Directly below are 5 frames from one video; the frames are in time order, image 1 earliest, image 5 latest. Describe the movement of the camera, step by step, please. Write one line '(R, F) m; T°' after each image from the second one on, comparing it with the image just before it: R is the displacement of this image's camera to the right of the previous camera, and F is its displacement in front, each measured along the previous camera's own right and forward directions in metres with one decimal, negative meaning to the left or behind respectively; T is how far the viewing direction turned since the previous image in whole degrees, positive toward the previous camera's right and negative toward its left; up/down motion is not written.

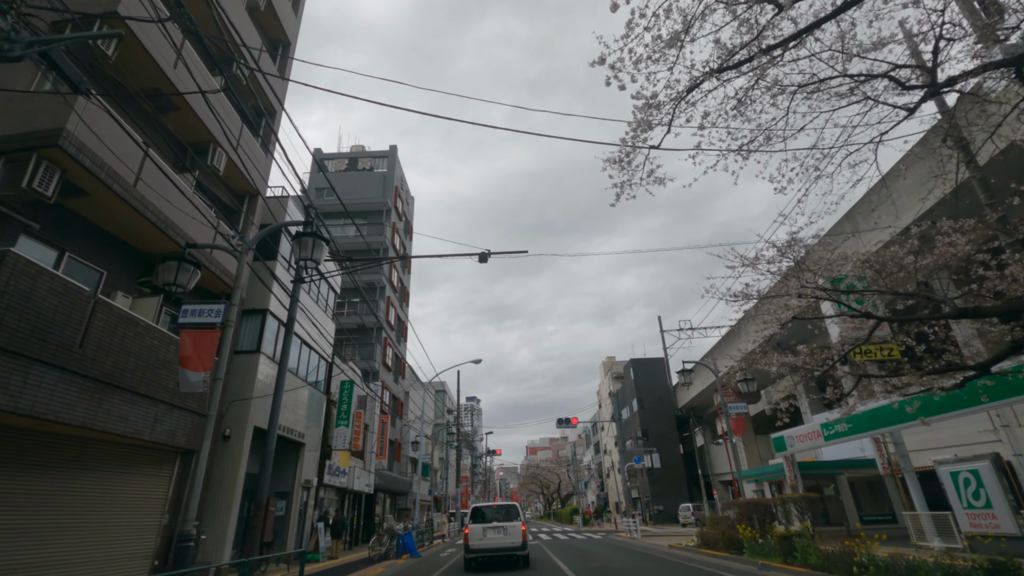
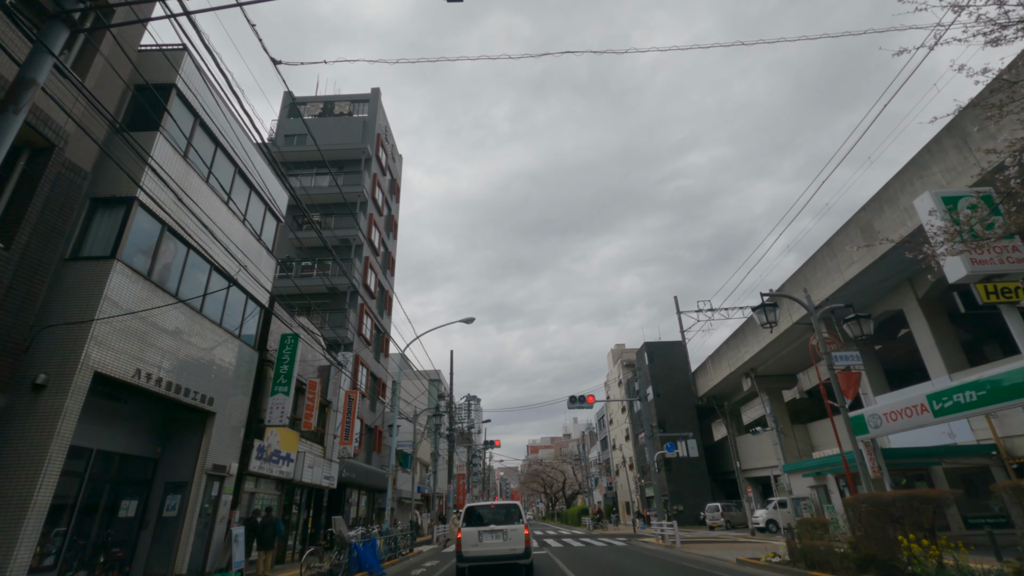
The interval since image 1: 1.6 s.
(0.0, +4.3) m; 0°
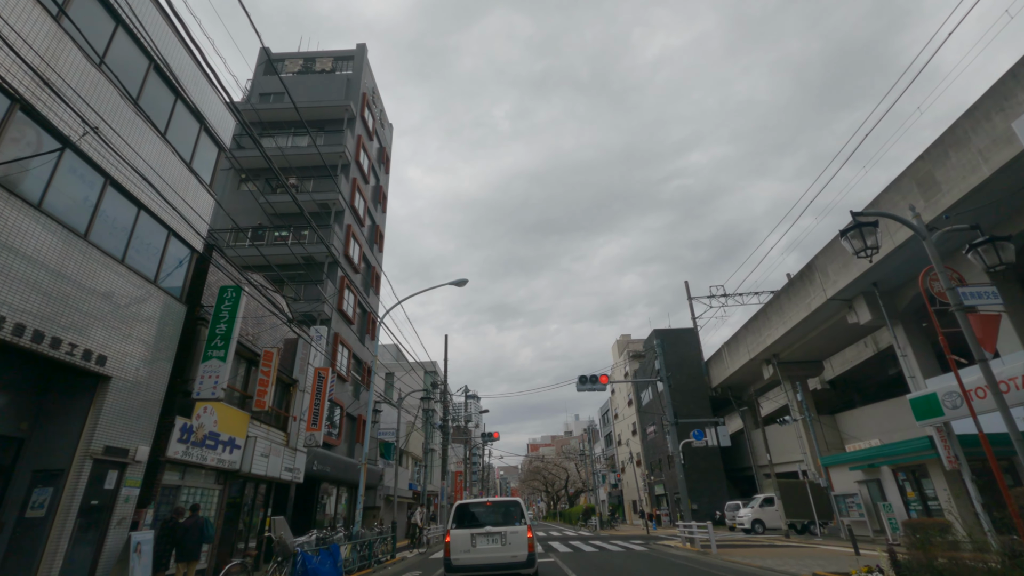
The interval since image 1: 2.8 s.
(0.0, +2.6) m; 0°
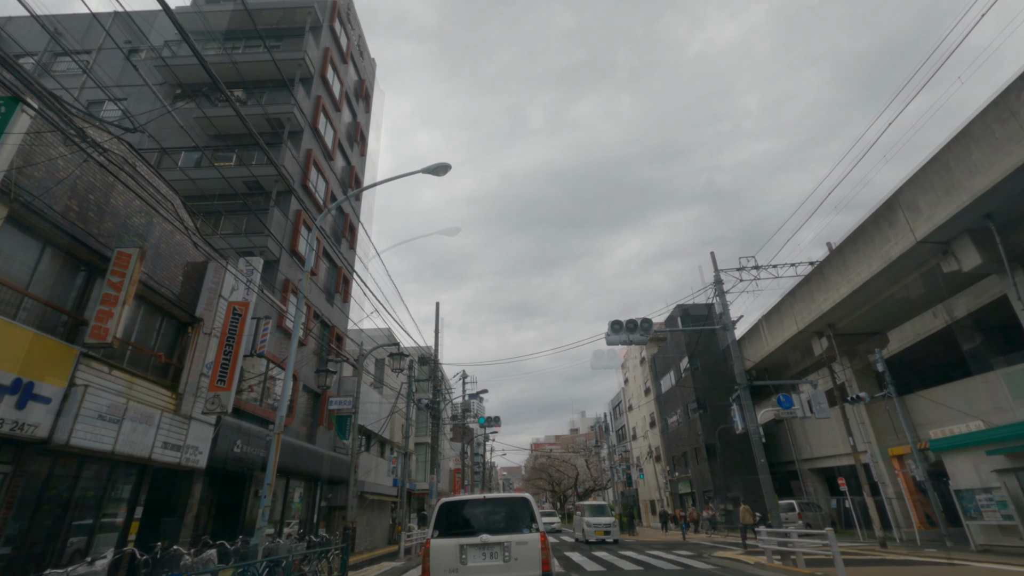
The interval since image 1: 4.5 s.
(0.0, +4.4) m; 0°
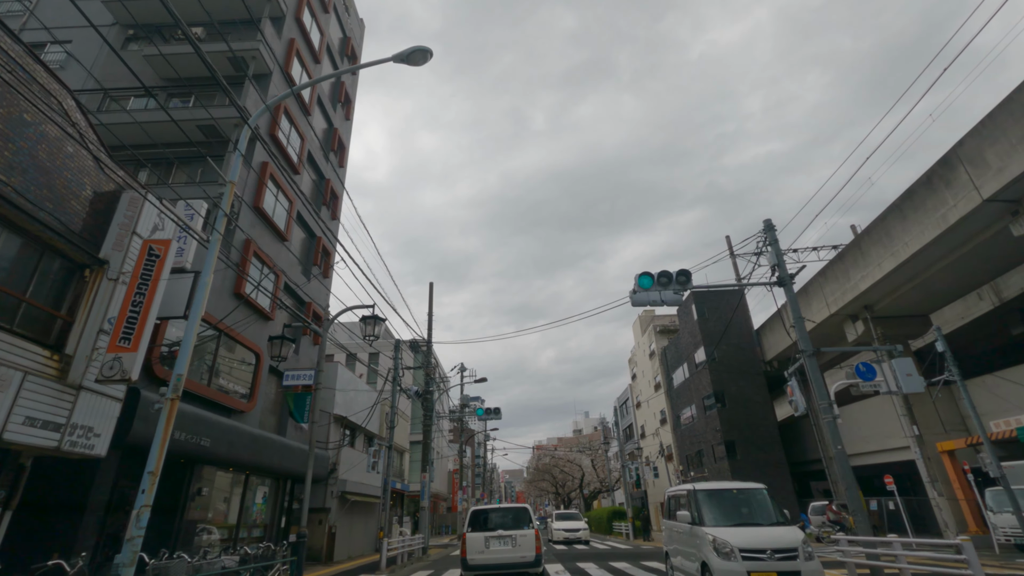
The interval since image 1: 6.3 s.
(0.0, +2.2) m; 0°
